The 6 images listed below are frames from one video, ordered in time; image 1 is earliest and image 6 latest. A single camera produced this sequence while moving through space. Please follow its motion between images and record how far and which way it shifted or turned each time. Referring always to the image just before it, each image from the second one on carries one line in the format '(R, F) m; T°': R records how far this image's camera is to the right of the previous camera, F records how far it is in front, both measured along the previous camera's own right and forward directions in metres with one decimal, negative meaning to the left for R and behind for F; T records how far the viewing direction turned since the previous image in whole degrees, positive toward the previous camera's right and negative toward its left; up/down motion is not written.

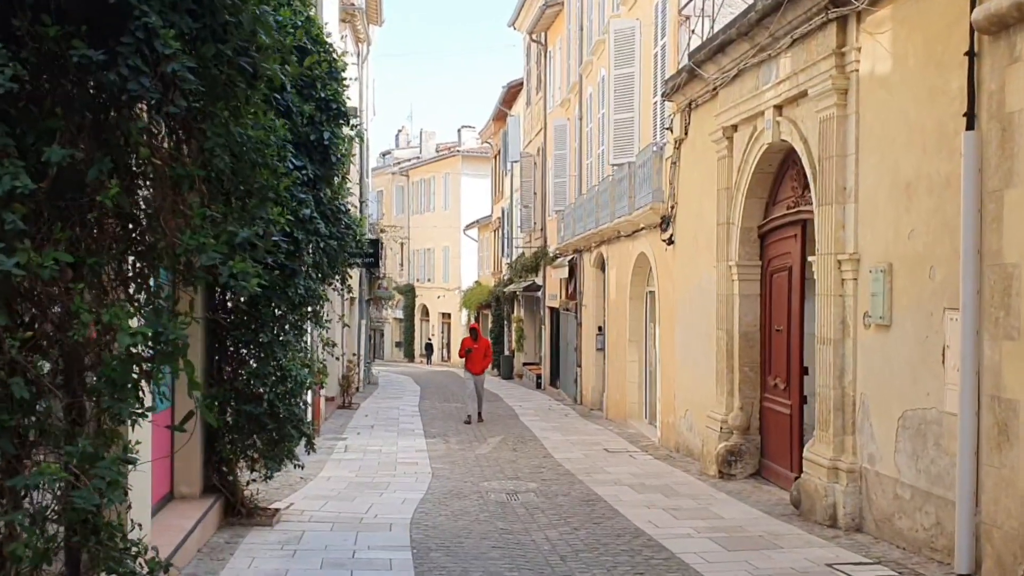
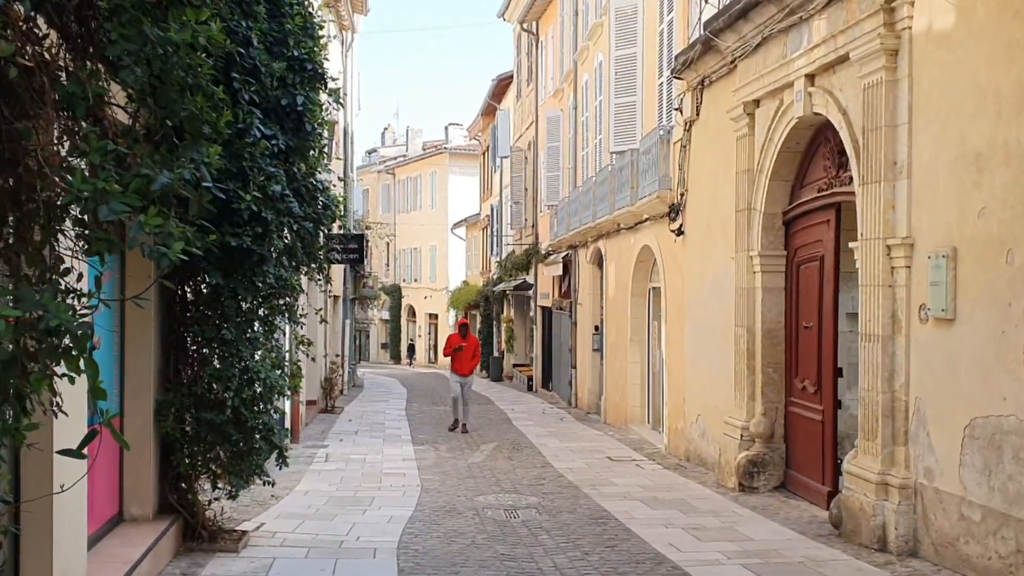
(-0.1, +1.1) m; +1°
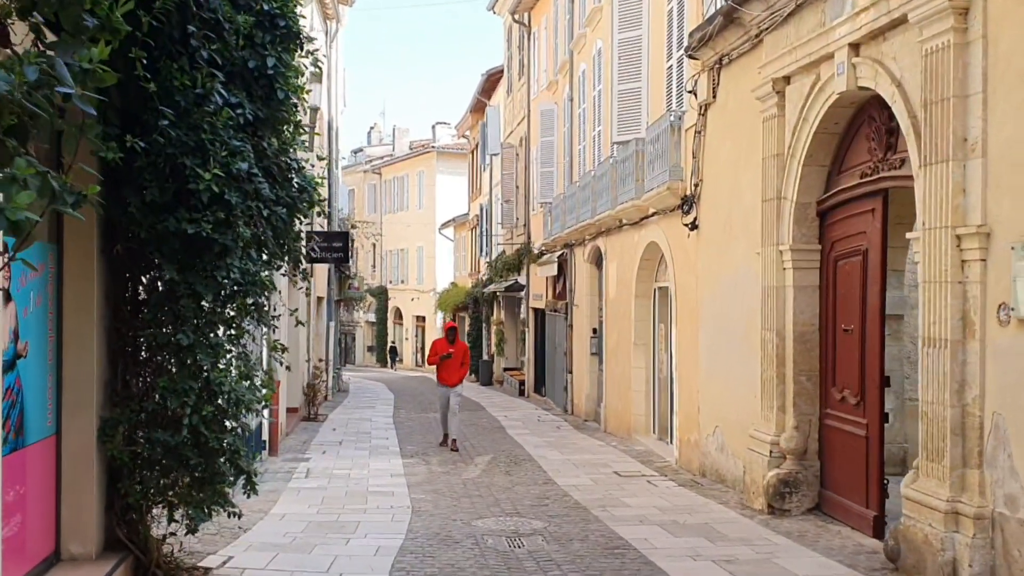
(-0.1, +1.1) m; +1°
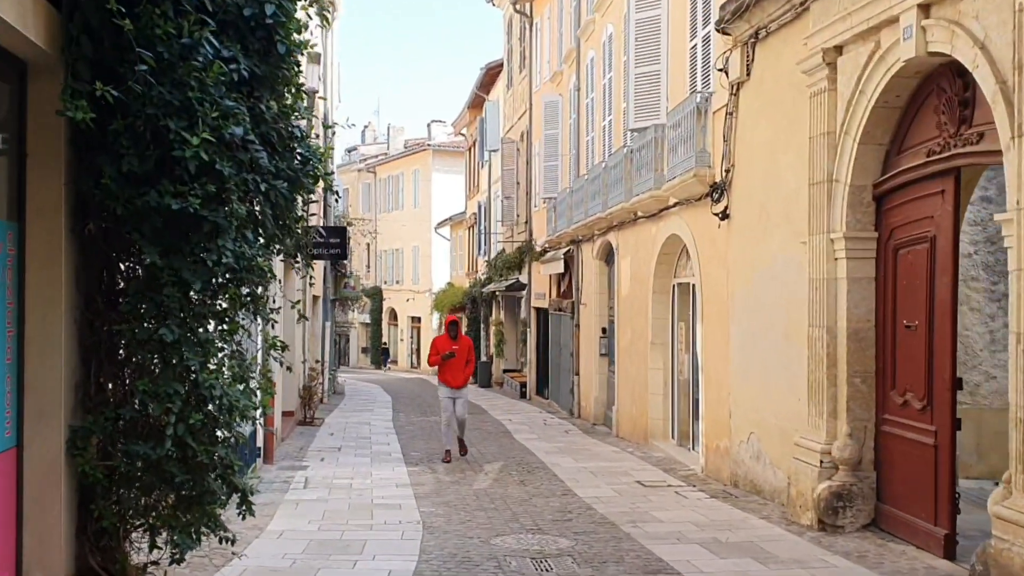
(-0.2, +0.9) m; 0°
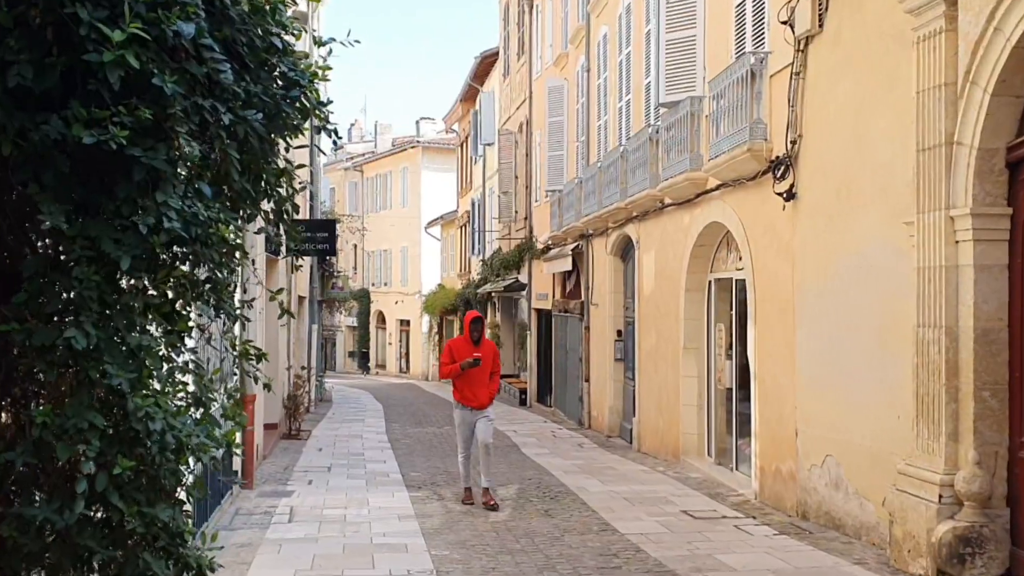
(-0.3, +1.7) m; +1°
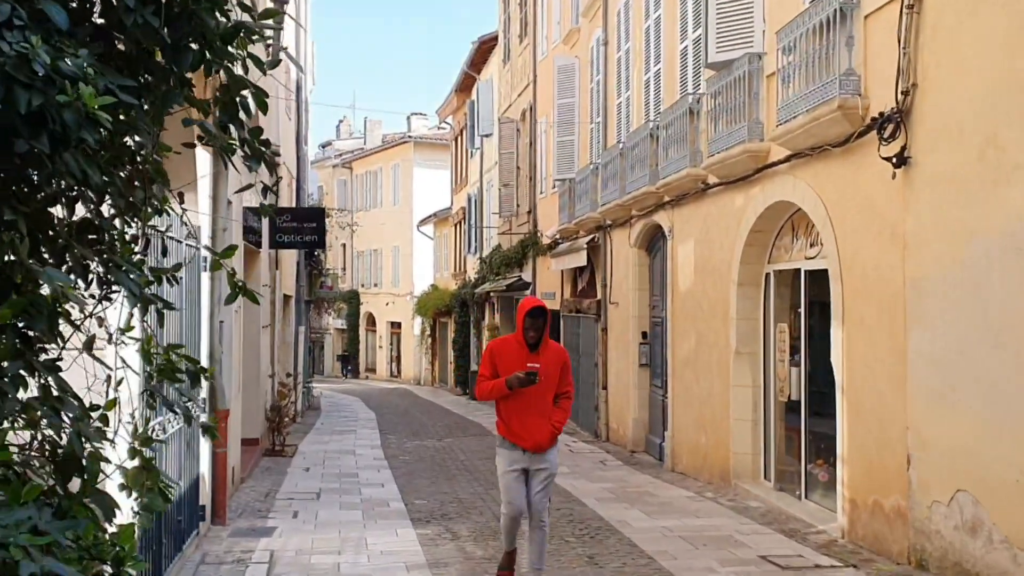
(-0.3, +1.8) m; +1°
